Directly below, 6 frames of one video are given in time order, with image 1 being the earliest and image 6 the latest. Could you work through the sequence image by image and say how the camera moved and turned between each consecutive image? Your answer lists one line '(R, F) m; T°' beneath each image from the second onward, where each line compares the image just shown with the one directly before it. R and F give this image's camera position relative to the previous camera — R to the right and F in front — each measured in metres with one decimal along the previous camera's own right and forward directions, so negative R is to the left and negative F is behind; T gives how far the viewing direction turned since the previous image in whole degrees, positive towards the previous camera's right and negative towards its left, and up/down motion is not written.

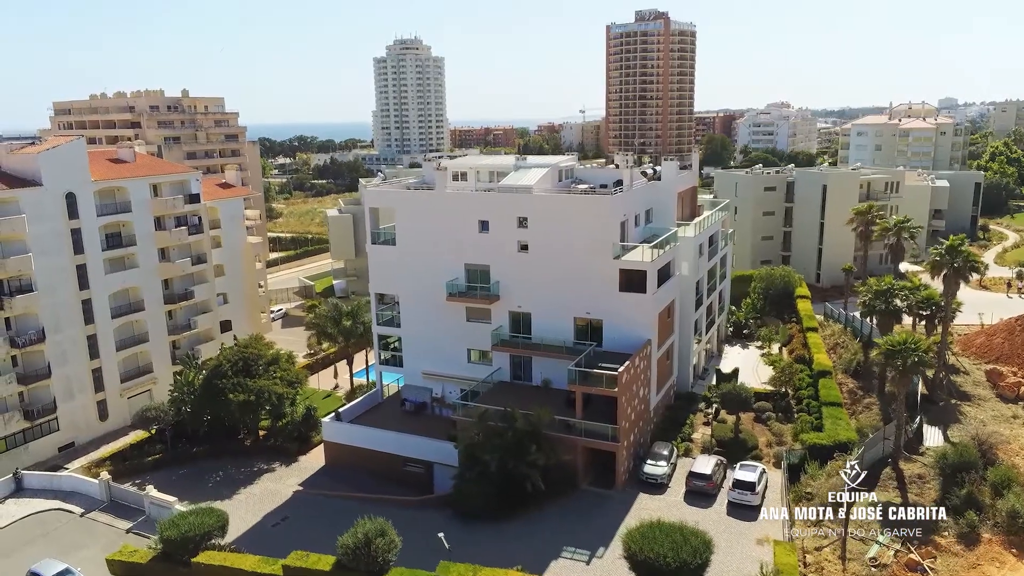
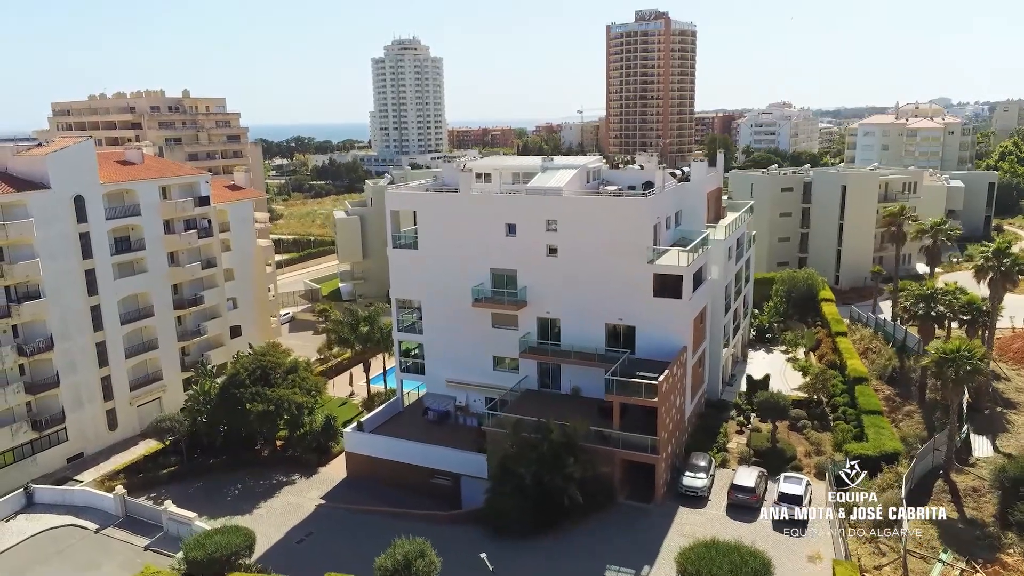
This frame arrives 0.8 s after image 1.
(-1.5, +1.1) m; 0°
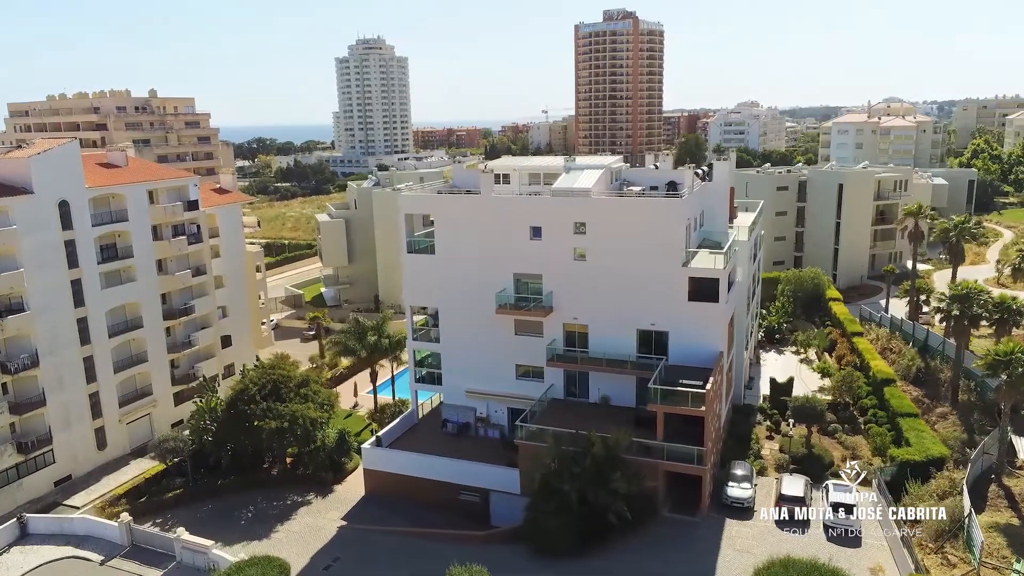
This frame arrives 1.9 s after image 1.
(-2.8, +1.5) m; +3°
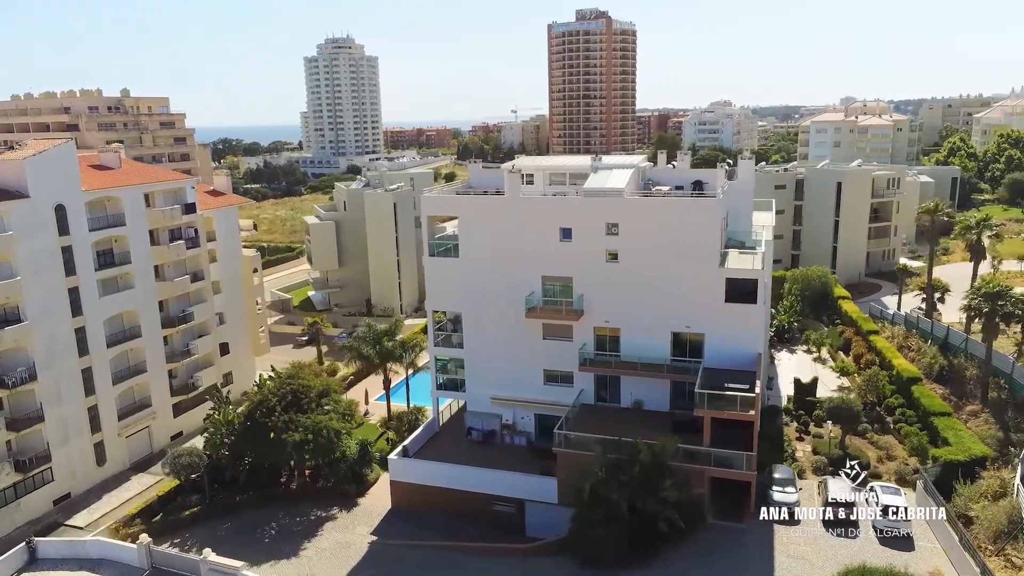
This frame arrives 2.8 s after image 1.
(-2.7, +1.0) m; +2°
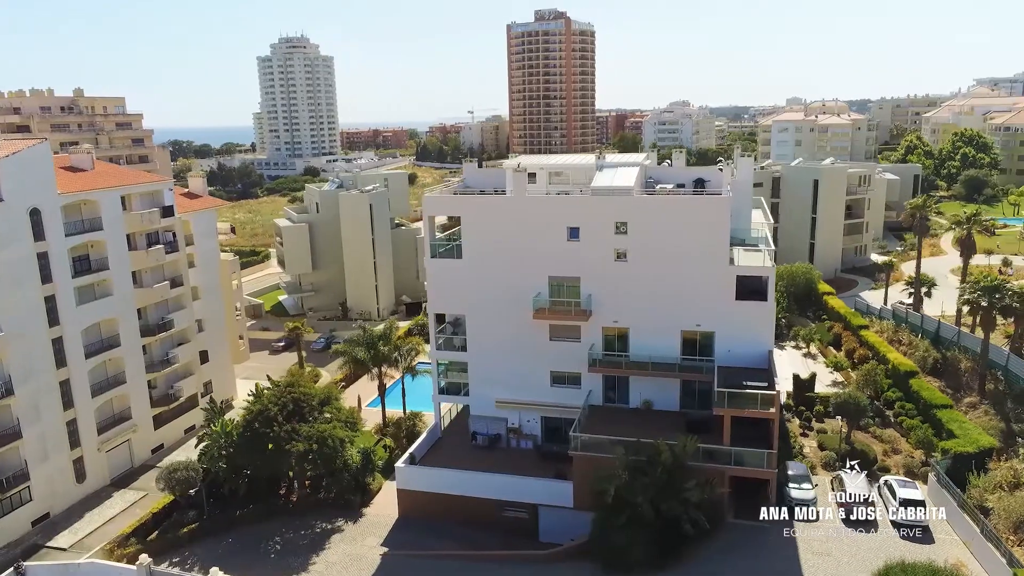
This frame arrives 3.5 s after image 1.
(-2.2, +0.7) m; +3°
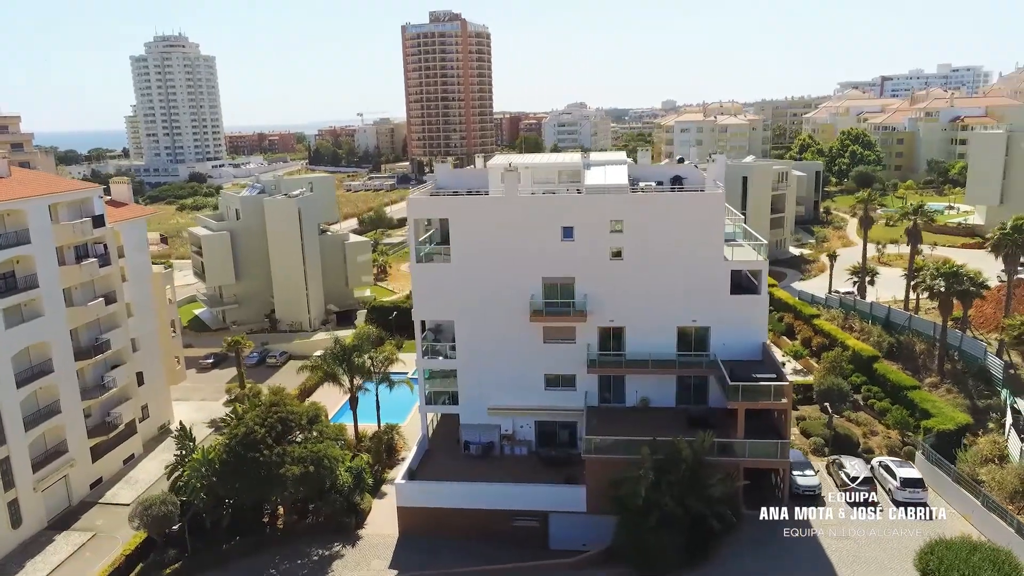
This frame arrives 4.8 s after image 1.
(-4.4, +1.1) m; +9°
